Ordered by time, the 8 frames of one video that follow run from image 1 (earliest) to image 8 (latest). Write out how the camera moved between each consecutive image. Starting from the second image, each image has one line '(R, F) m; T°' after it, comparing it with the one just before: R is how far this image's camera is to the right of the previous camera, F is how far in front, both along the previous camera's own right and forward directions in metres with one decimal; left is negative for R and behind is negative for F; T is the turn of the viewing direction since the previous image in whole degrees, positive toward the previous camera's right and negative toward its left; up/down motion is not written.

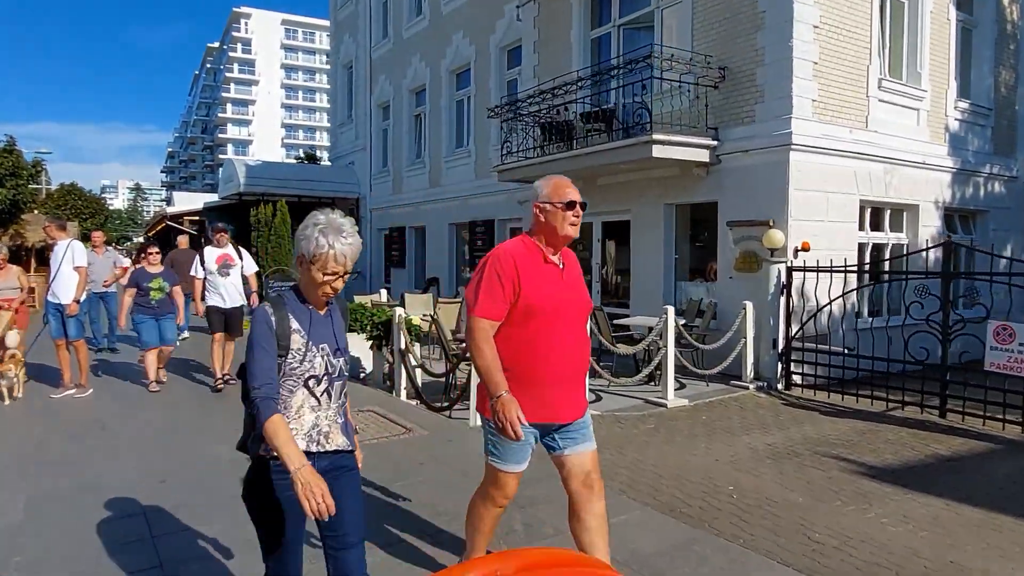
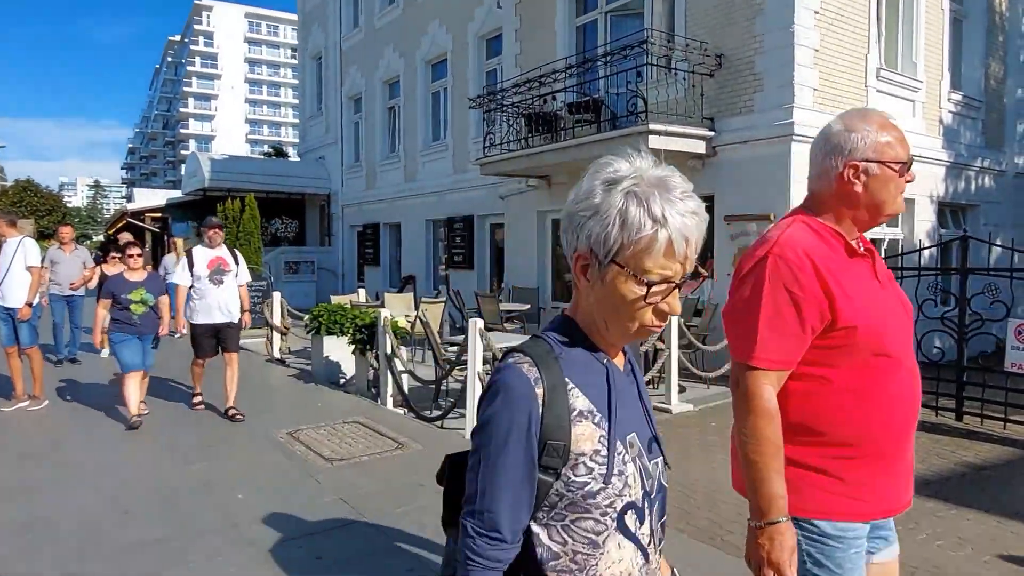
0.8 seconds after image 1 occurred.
(-0.3, +0.5) m; +3°
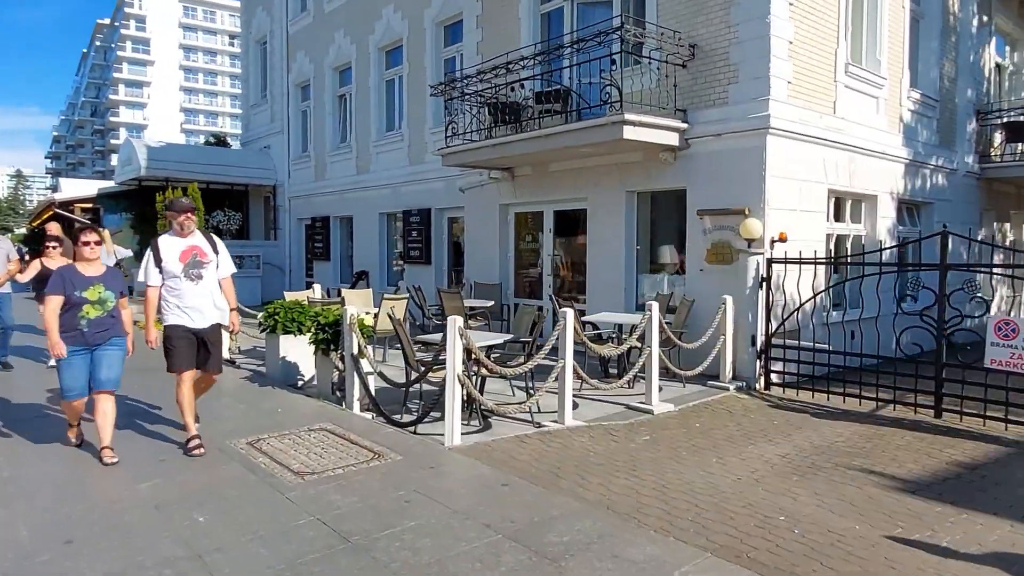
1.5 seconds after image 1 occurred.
(-0.3, +0.4) m; +5°
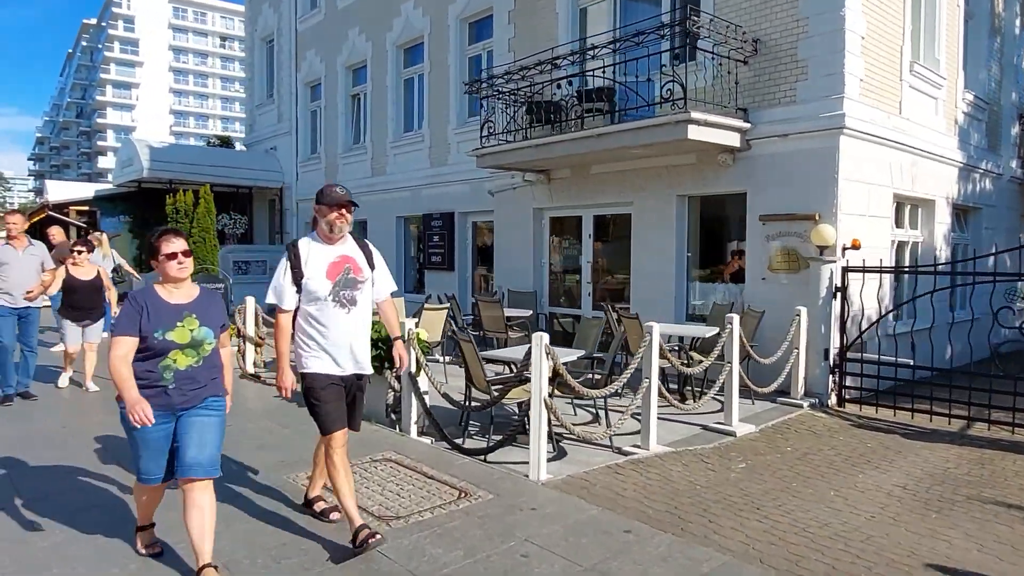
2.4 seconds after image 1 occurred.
(-0.7, +0.6) m; +1°
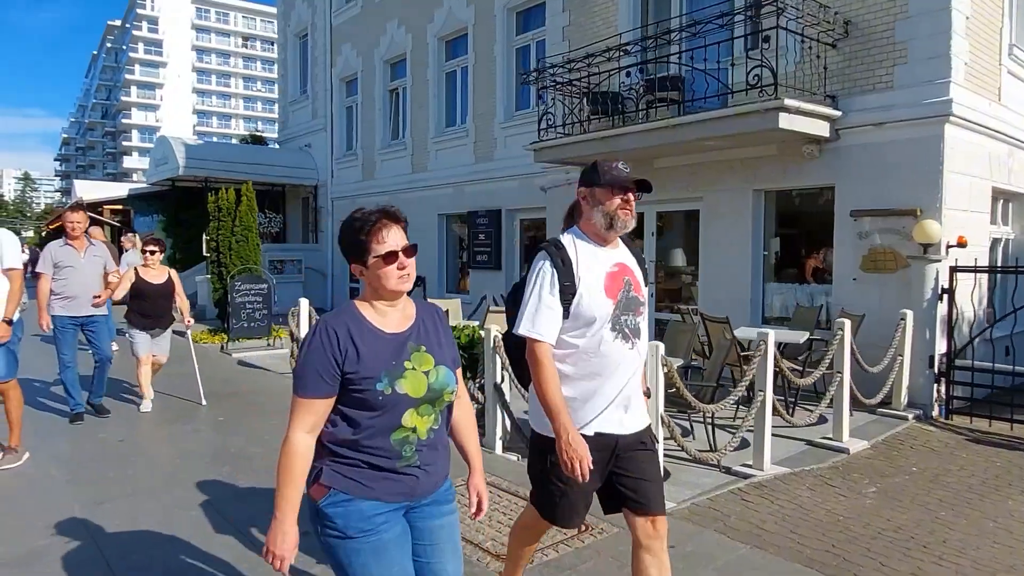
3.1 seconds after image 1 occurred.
(-0.6, +0.5) m; -1°
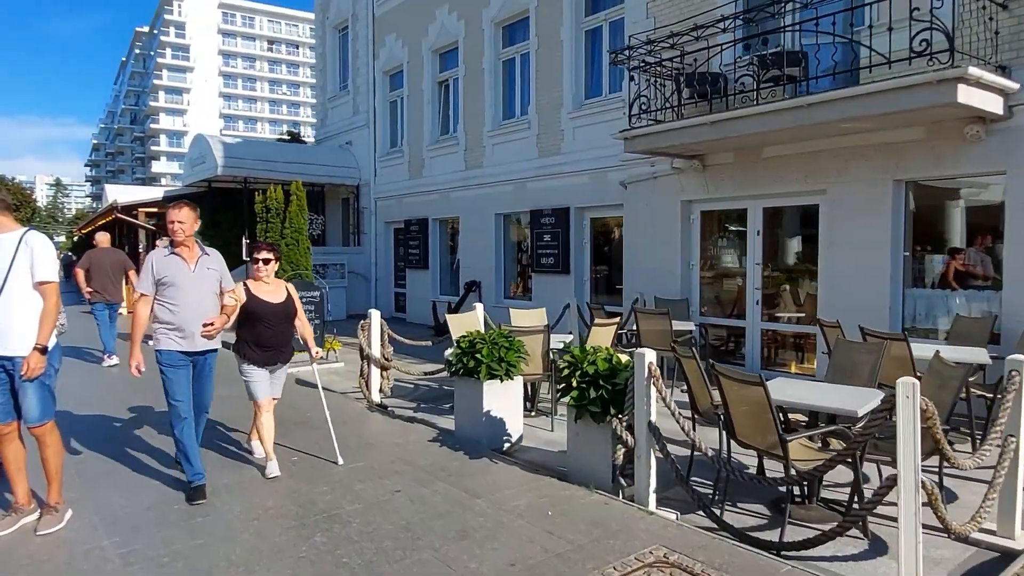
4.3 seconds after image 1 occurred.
(-0.8, +1.1) m; -2°
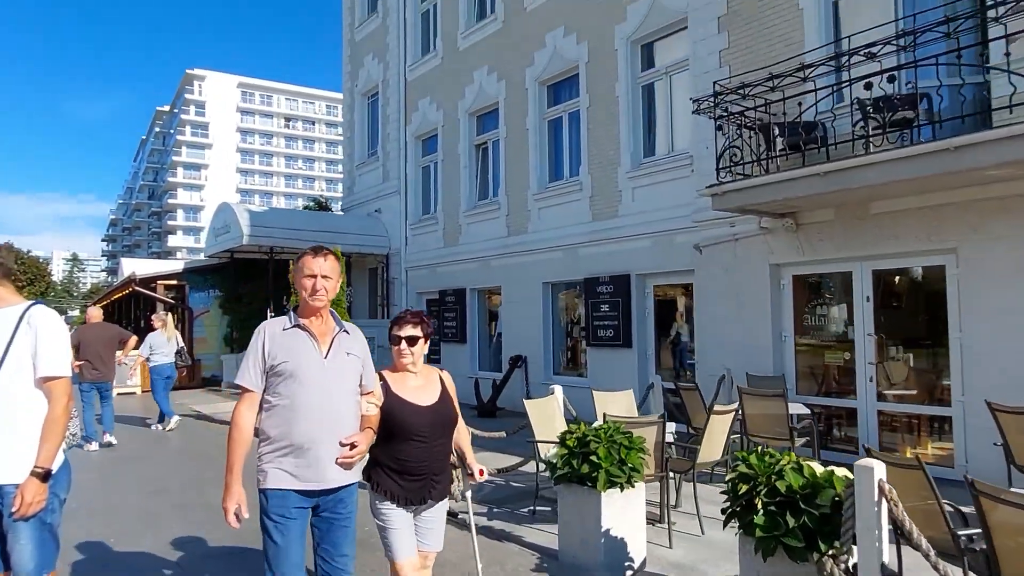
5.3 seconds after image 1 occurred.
(-0.7, +1.1) m; -1°
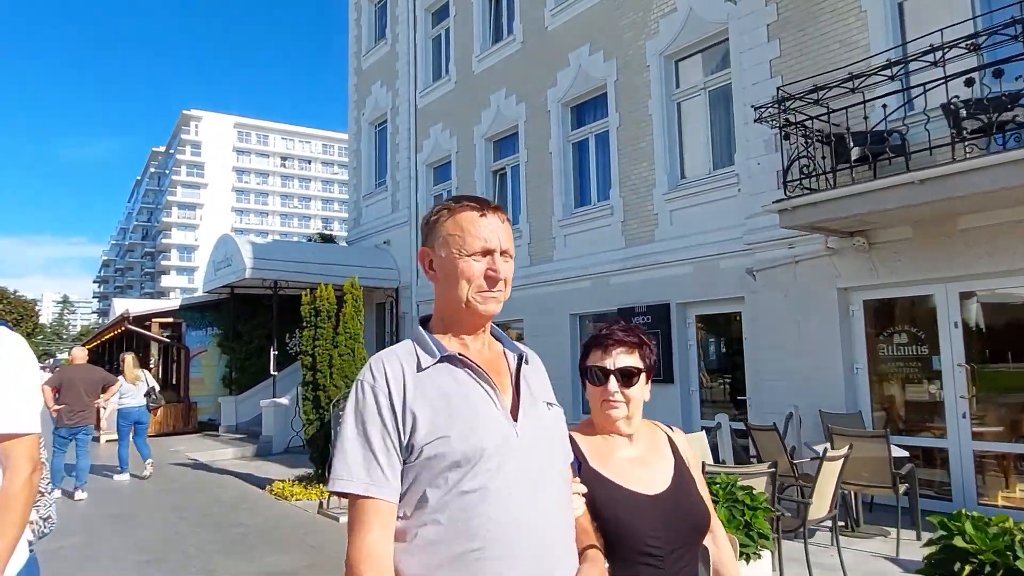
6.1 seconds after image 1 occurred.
(-0.5, +0.9) m; +1°
